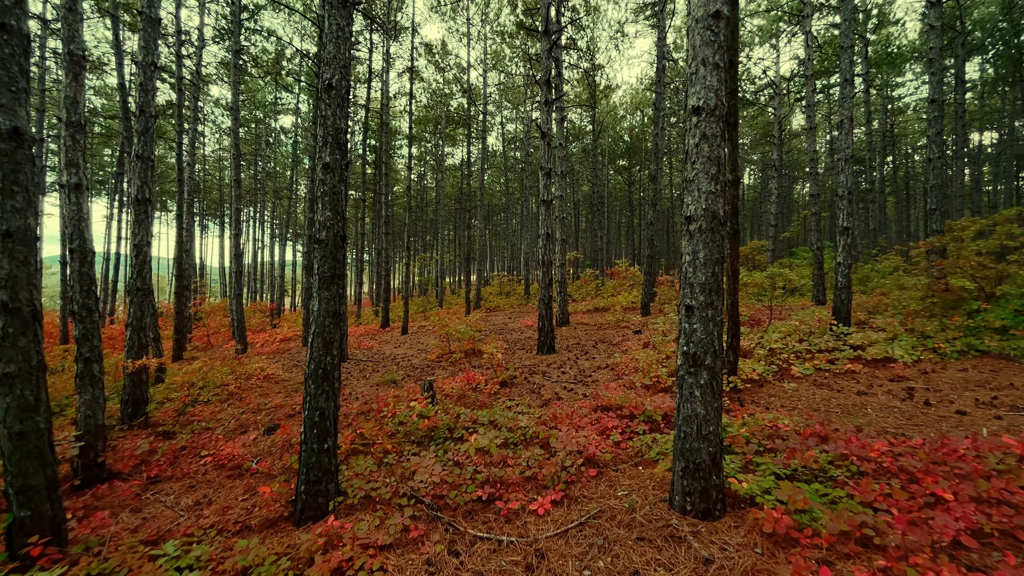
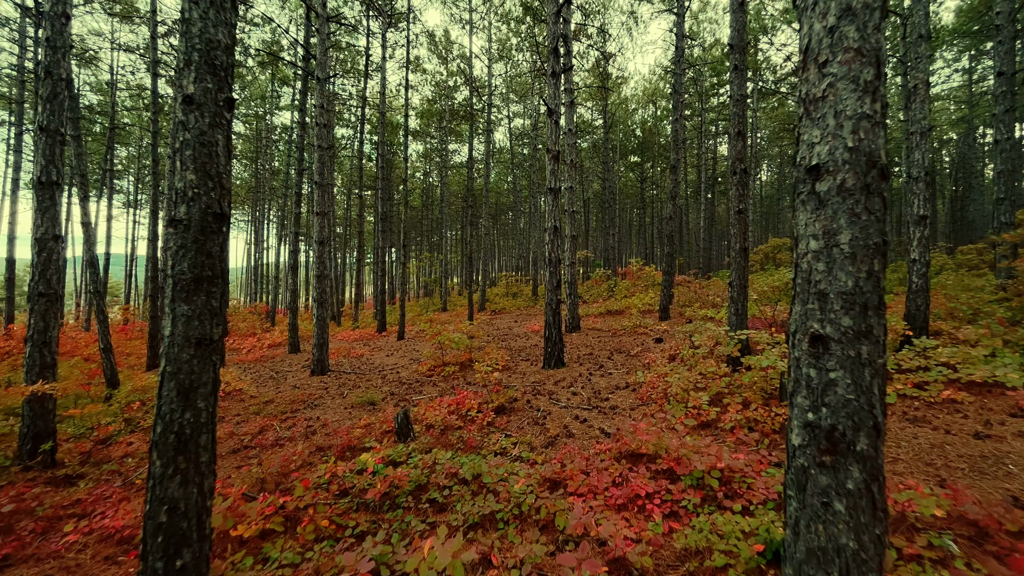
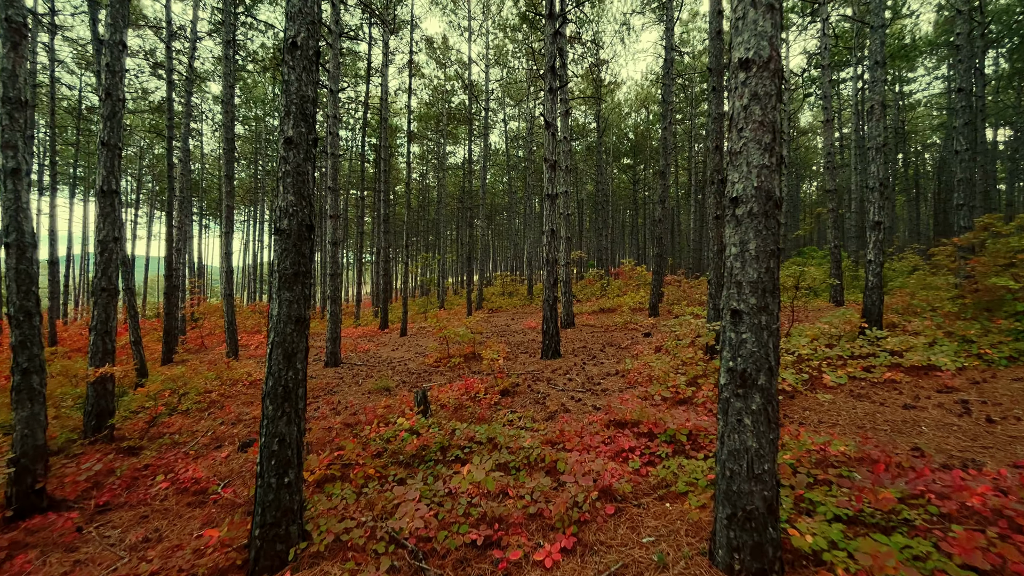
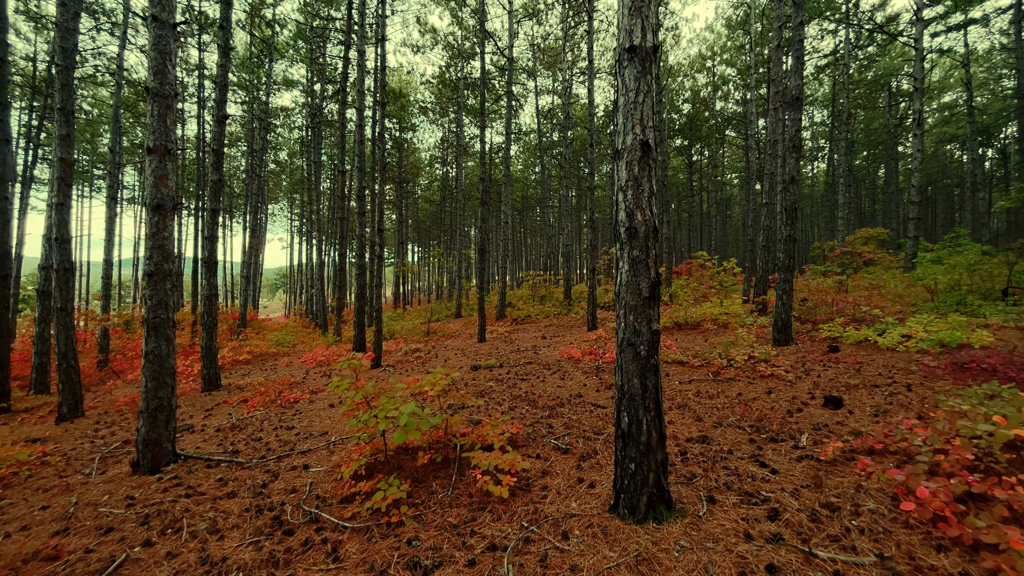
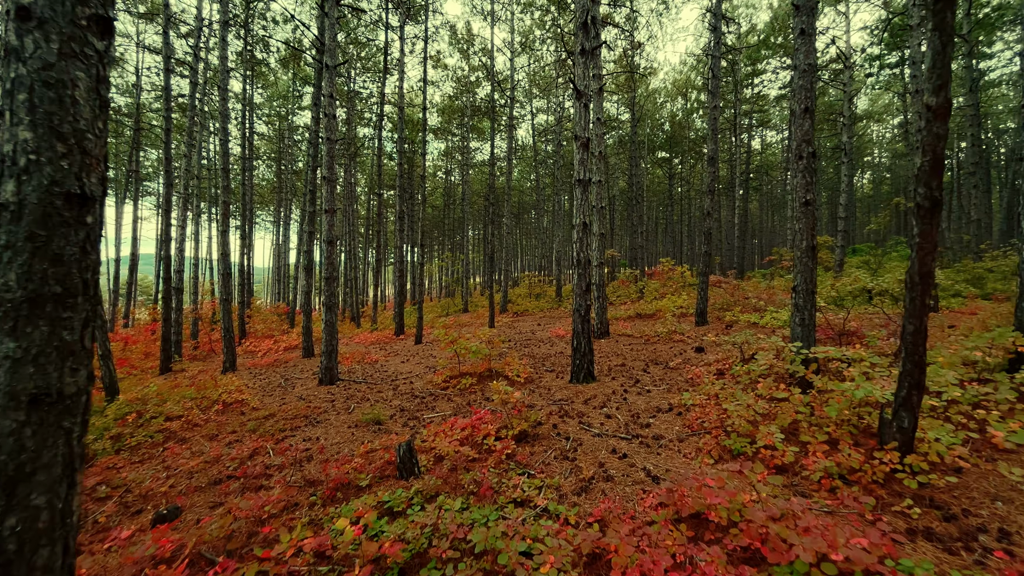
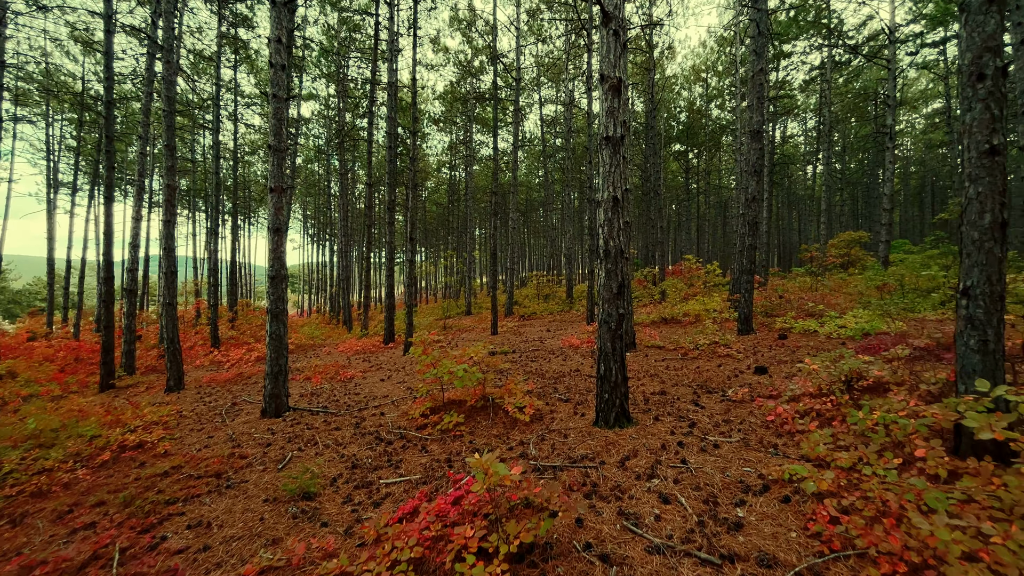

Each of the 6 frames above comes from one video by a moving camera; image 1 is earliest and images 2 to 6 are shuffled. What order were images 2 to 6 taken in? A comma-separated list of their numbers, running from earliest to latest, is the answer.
3, 2, 5, 6, 4
